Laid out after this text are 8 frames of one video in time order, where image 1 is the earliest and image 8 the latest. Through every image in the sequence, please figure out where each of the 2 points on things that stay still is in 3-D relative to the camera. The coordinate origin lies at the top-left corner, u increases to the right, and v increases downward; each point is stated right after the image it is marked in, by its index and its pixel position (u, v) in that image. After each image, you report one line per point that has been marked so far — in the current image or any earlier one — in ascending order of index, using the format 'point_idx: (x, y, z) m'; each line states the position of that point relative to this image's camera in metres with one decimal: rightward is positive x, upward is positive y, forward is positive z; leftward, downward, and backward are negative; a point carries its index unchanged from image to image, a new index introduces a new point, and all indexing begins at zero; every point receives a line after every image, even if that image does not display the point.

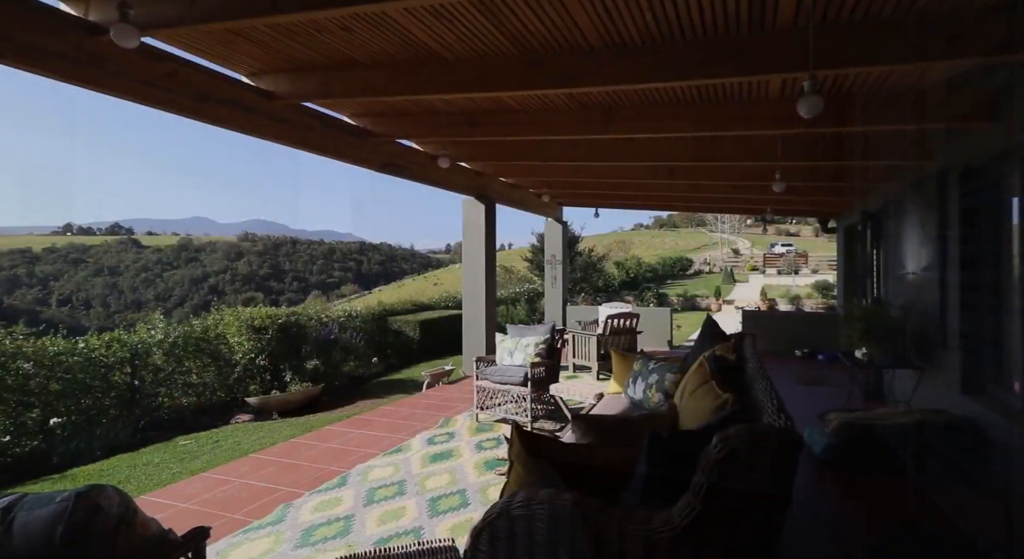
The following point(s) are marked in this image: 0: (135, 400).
0: (-4.1, -1.3, +7.0) m
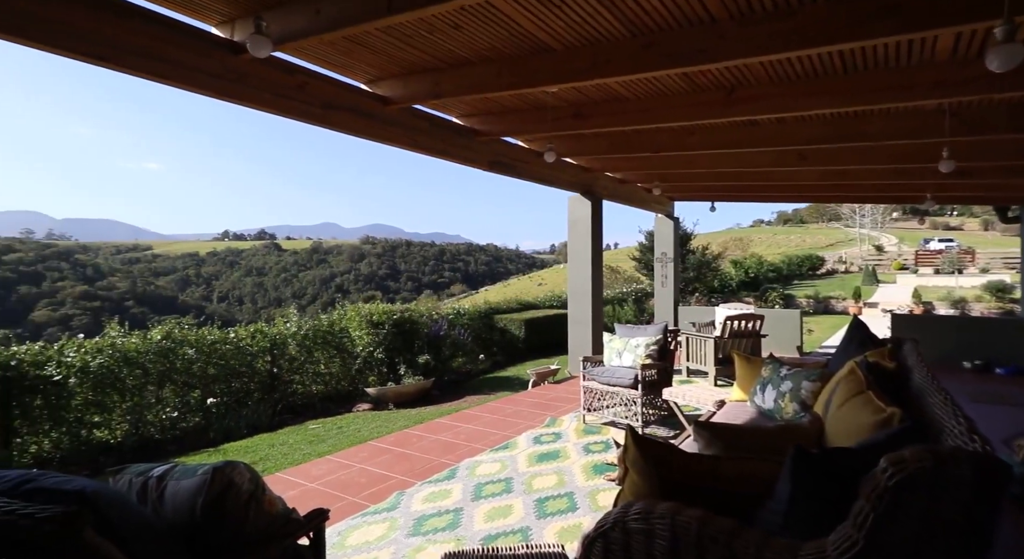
0: (-2.9, -1.2, +7.5) m
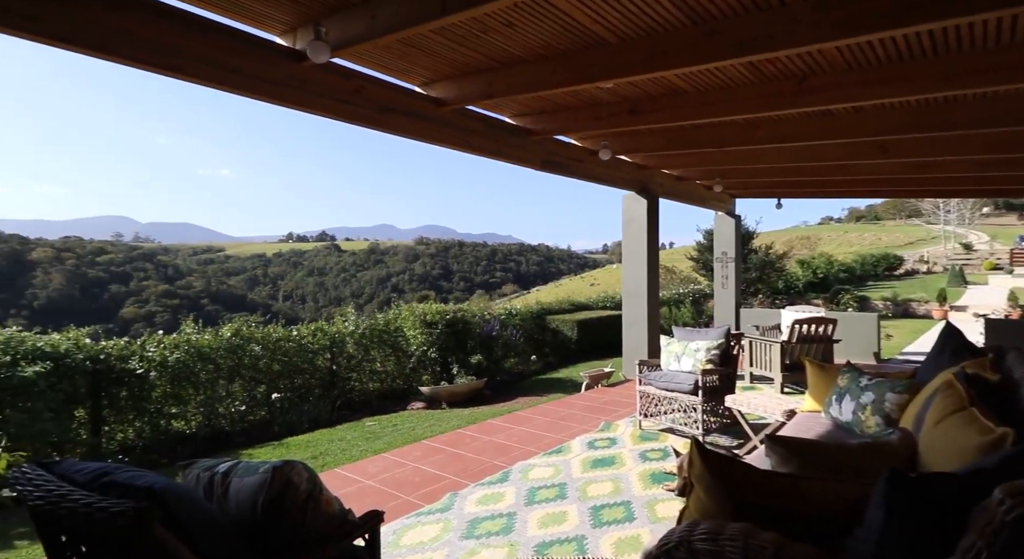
0: (-2.2, -1.2, +7.6) m
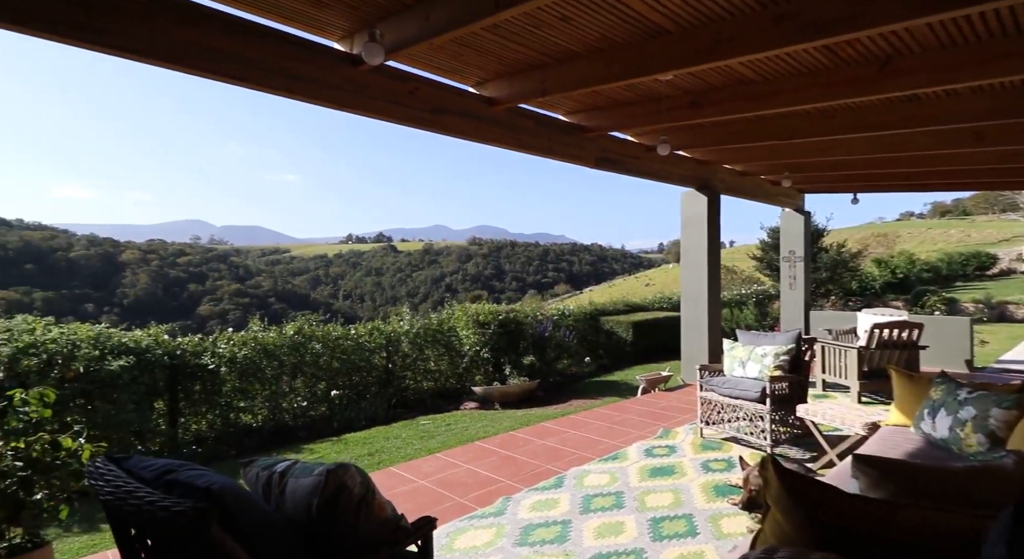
0: (-1.6, -1.3, +7.7) m
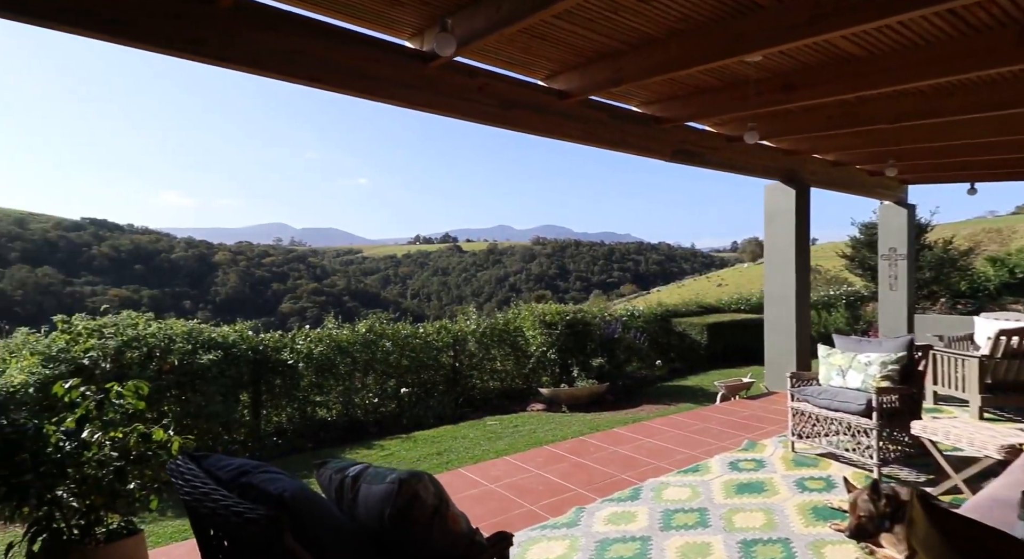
0: (-0.7, -1.2, +7.7) m
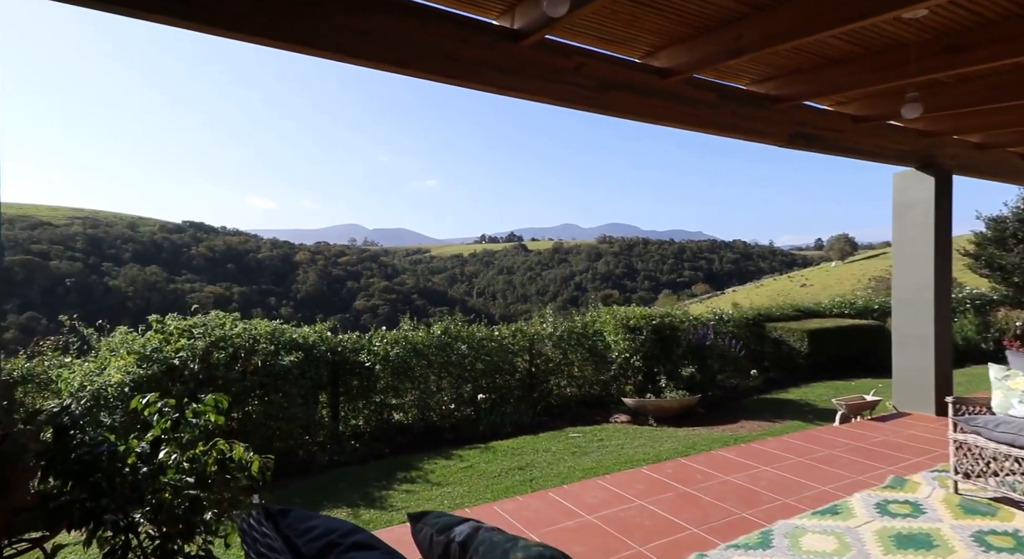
0: (+0.2, -1.3, +7.3) m
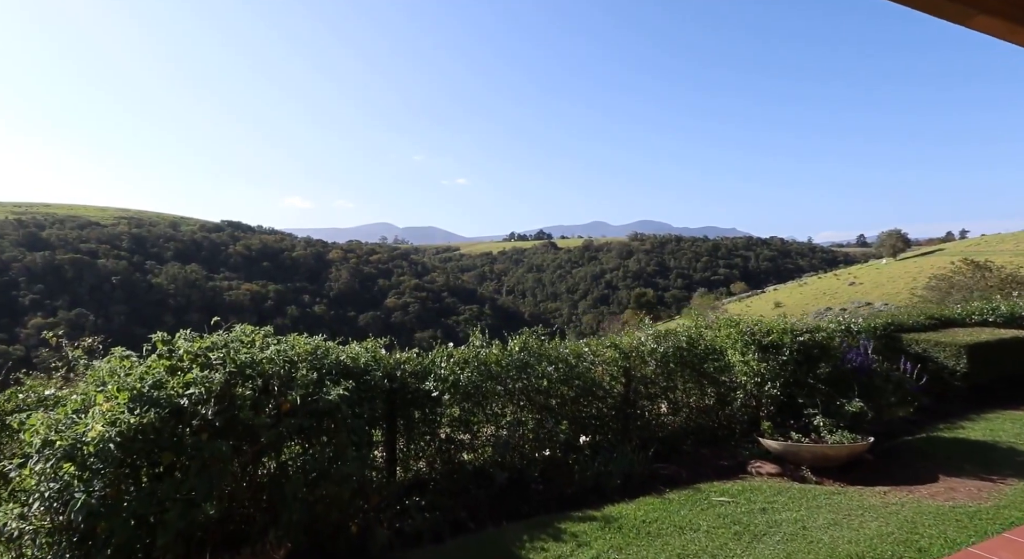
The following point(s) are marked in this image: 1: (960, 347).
0: (+1.2, -1.3, +5.7) m
1: (+5.5, -0.9, +7.7) m
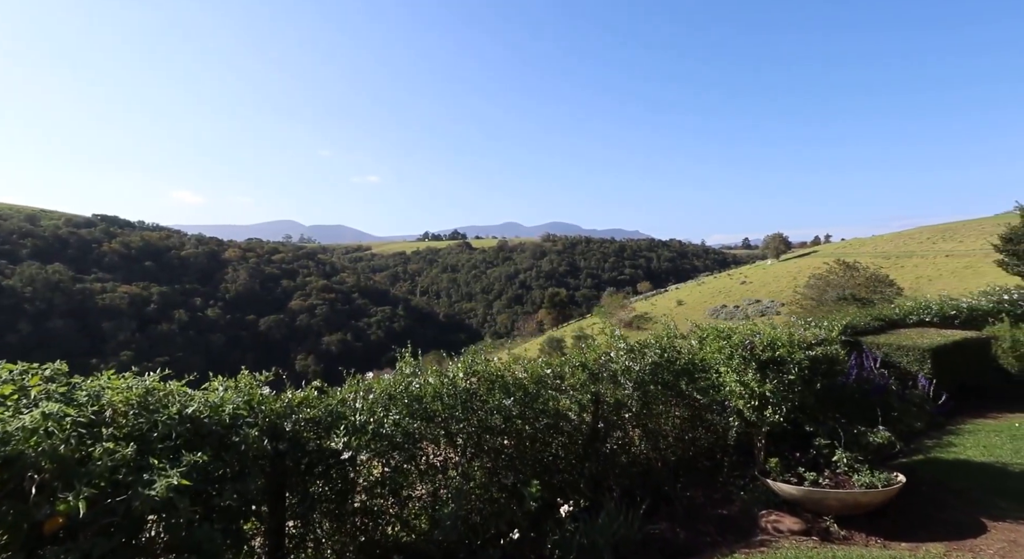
0: (+0.7, -1.3, +4.4) m
1: (+4.8, -0.8, +7.0) m
